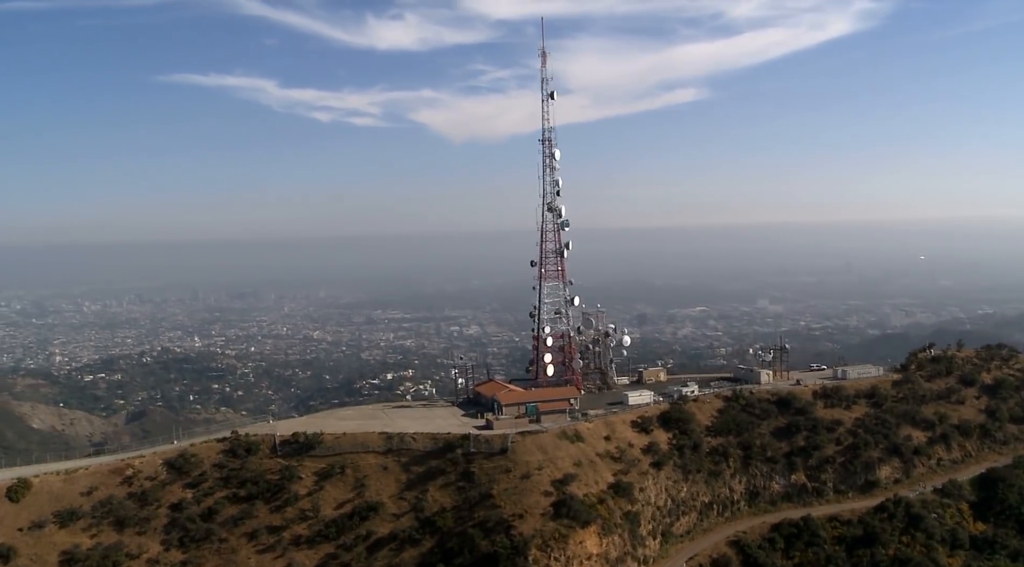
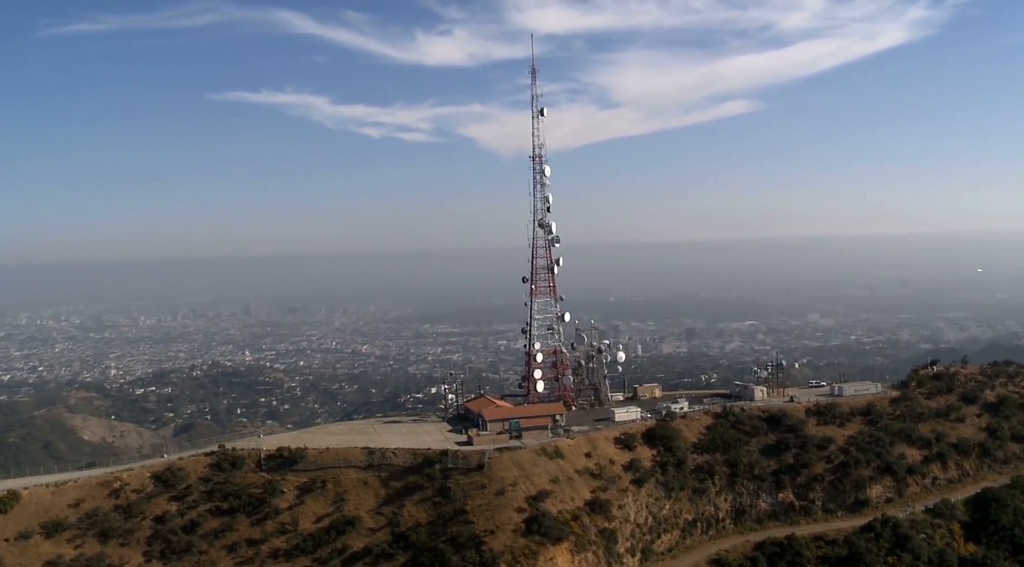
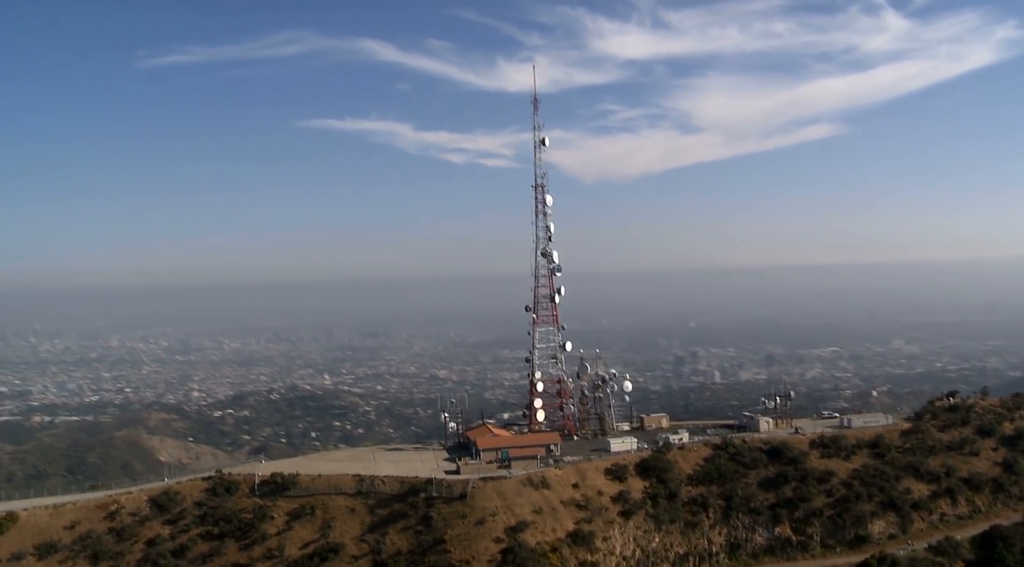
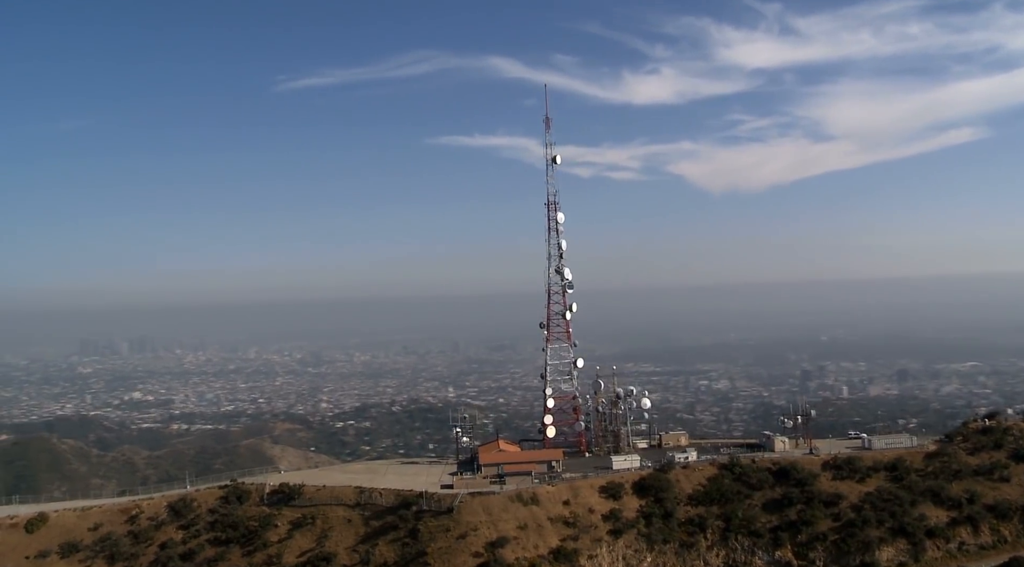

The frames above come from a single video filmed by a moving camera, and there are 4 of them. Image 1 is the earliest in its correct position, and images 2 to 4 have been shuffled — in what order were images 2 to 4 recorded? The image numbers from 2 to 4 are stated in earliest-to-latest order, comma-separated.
2, 3, 4
